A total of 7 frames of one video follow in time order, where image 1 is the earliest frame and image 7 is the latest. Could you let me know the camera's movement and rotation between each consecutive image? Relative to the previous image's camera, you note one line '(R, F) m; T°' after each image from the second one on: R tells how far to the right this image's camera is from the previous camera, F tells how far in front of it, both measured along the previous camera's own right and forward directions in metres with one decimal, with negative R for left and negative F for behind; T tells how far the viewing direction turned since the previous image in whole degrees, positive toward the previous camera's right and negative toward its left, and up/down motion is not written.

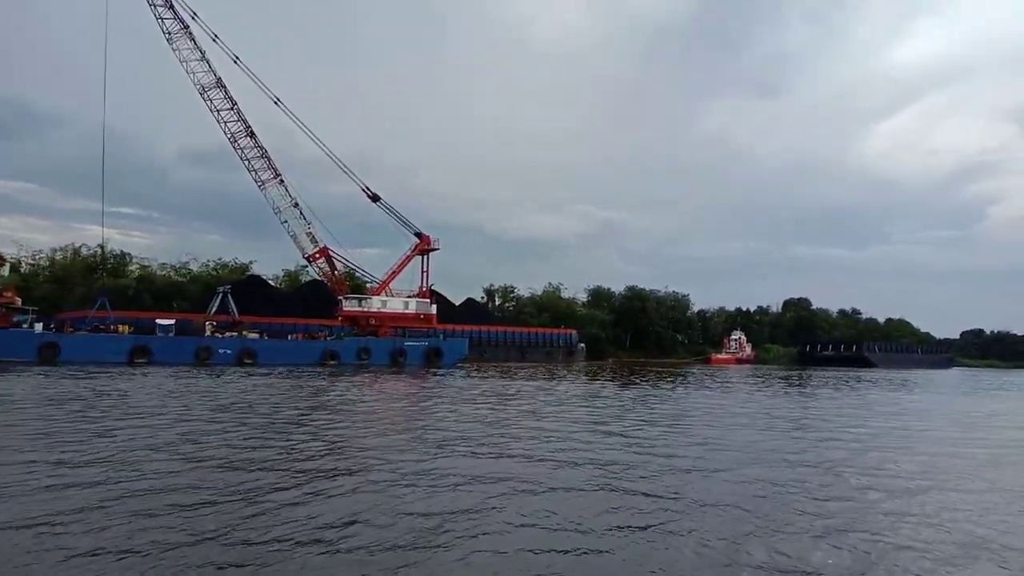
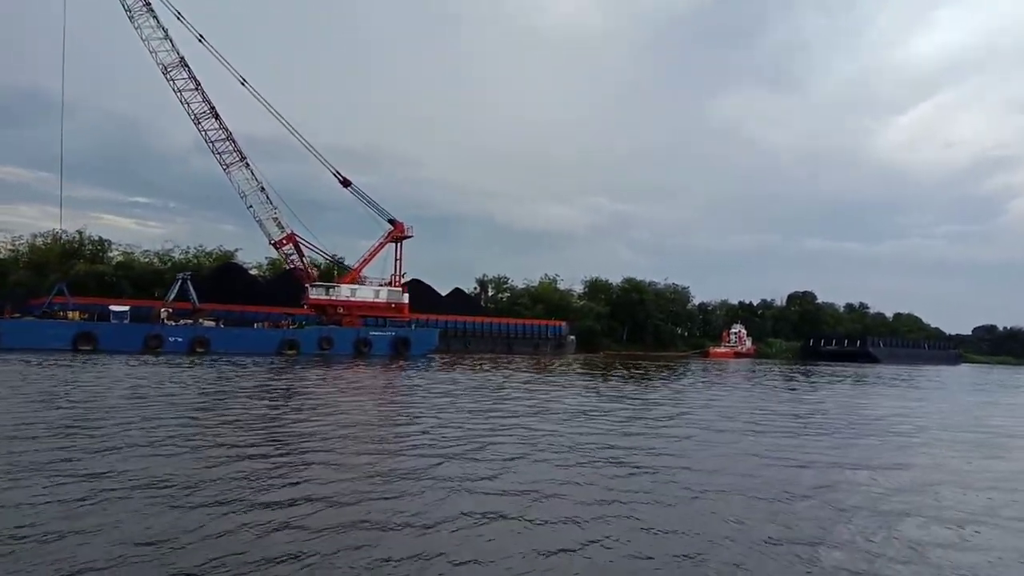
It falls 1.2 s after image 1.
(+1.1, +0.7) m; -1°
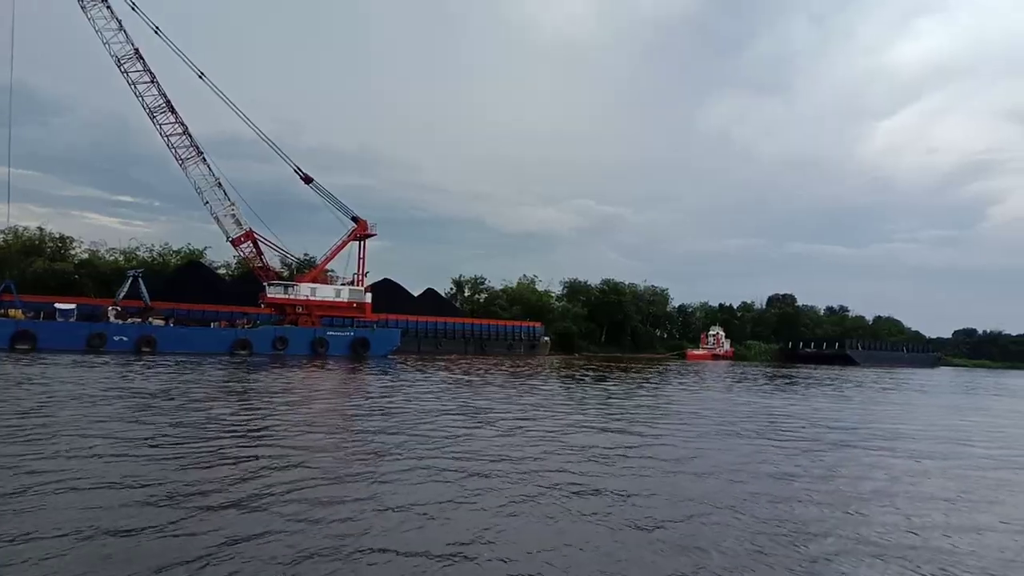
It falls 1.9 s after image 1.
(+0.7, +0.3) m; +1°
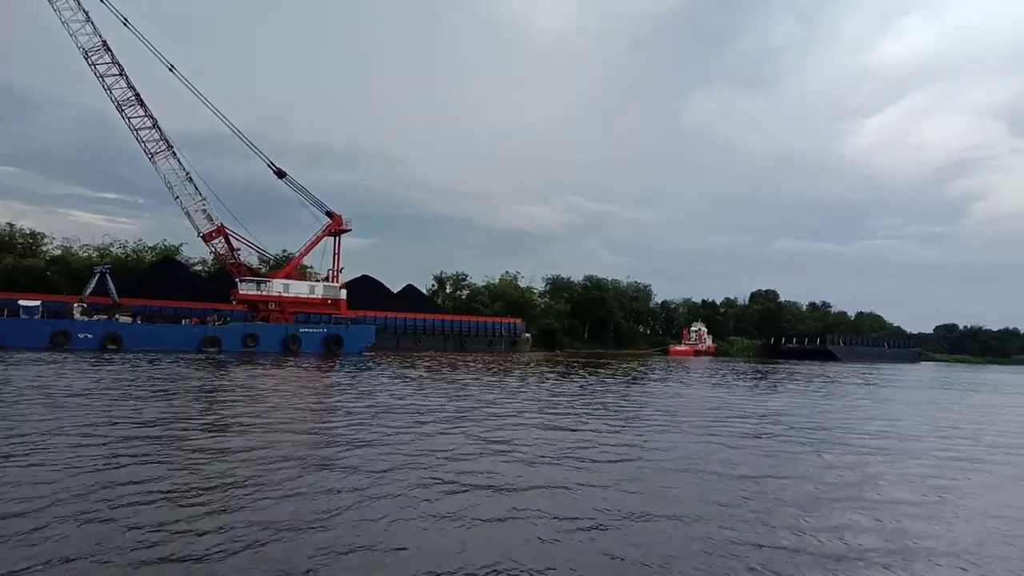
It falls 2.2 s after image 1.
(+0.3, +0.1) m; +1°
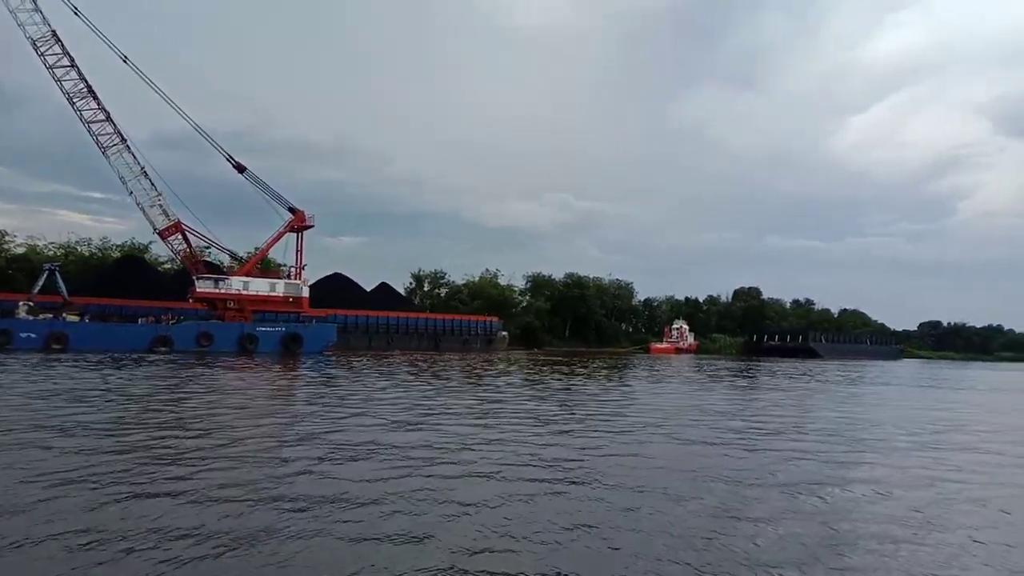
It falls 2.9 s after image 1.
(+0.7, +0.3) m; +1°
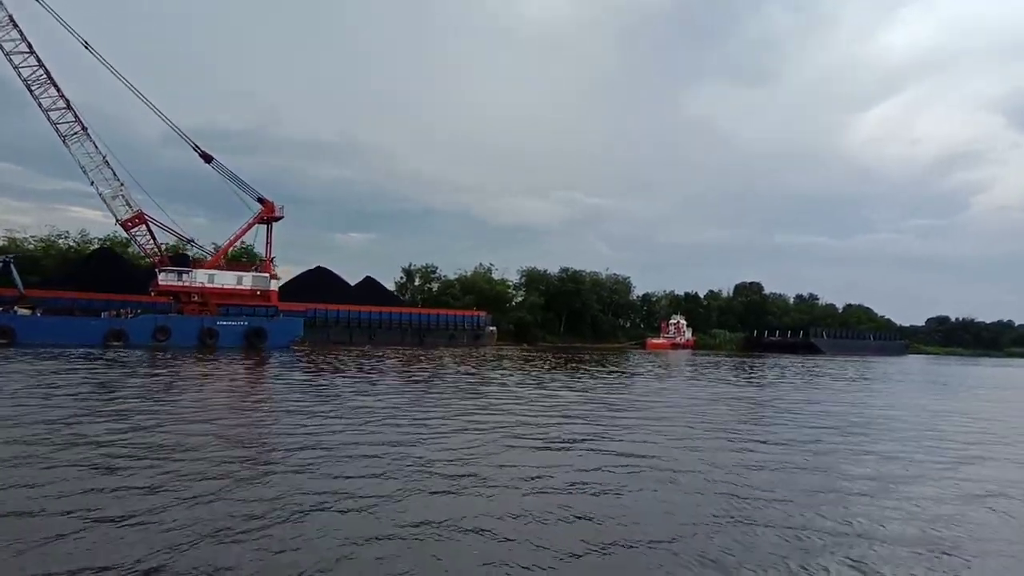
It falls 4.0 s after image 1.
(+0.9, +0.6) m; -1°
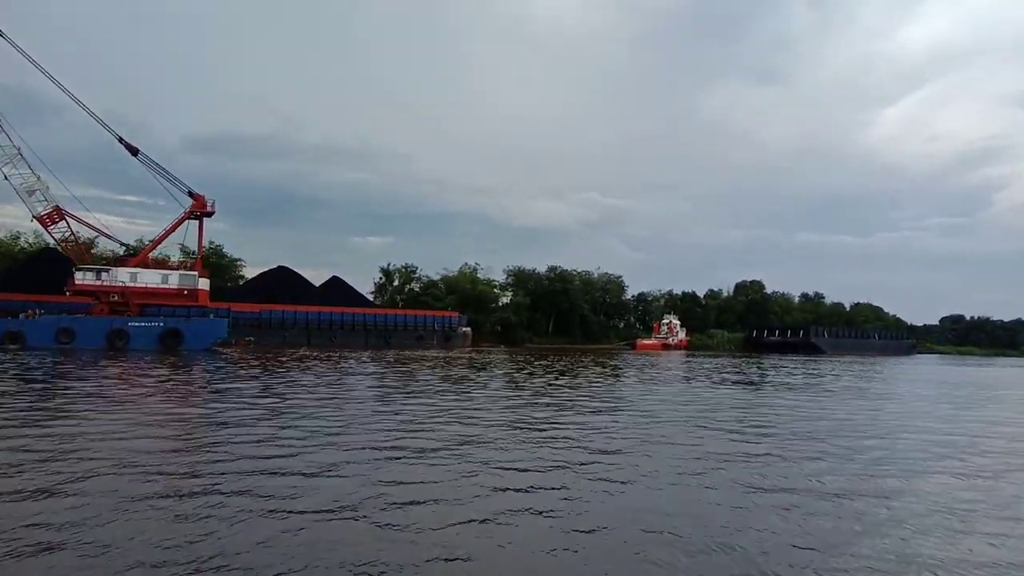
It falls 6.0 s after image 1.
(+1.8, +1.3) m; -1°
